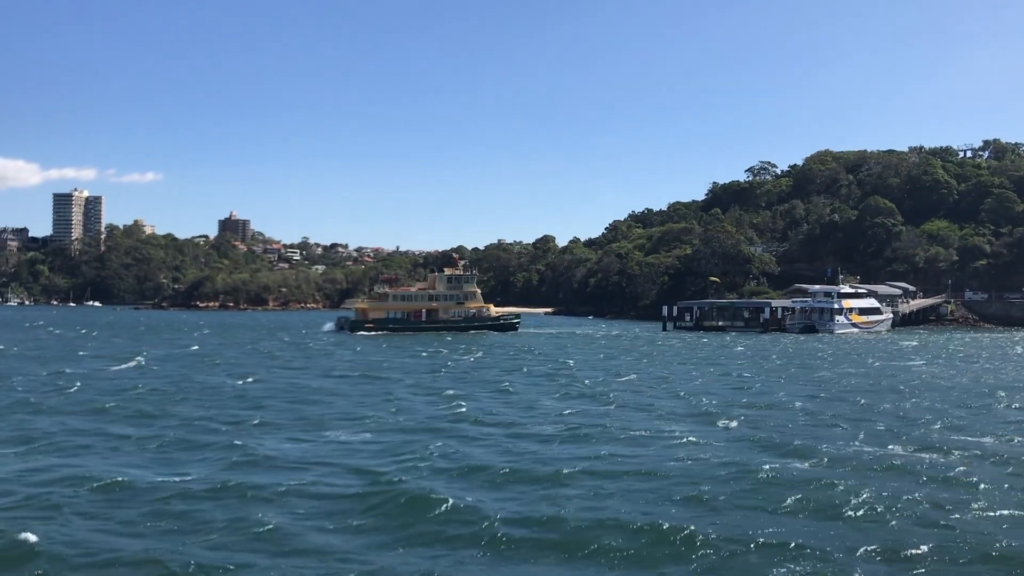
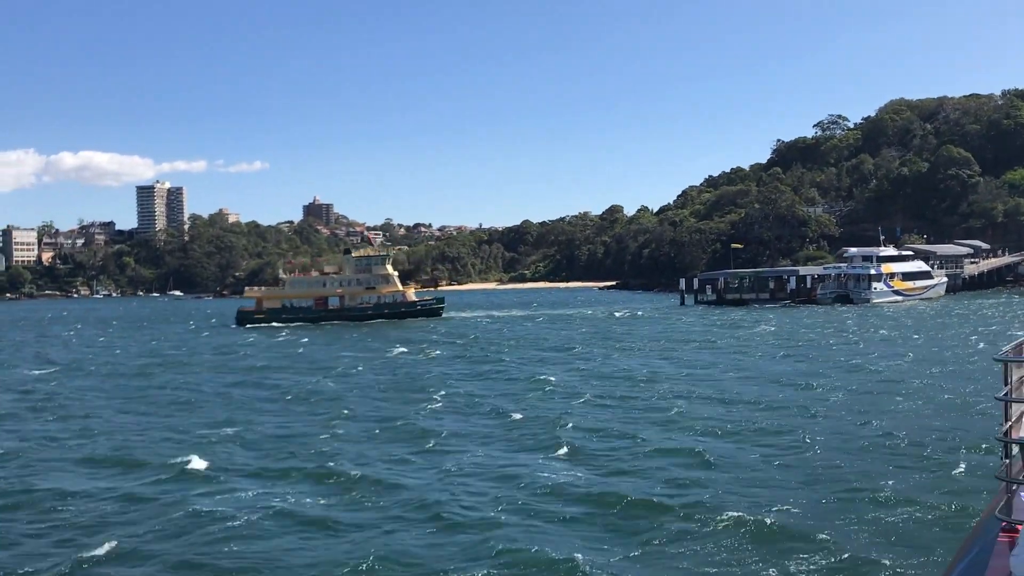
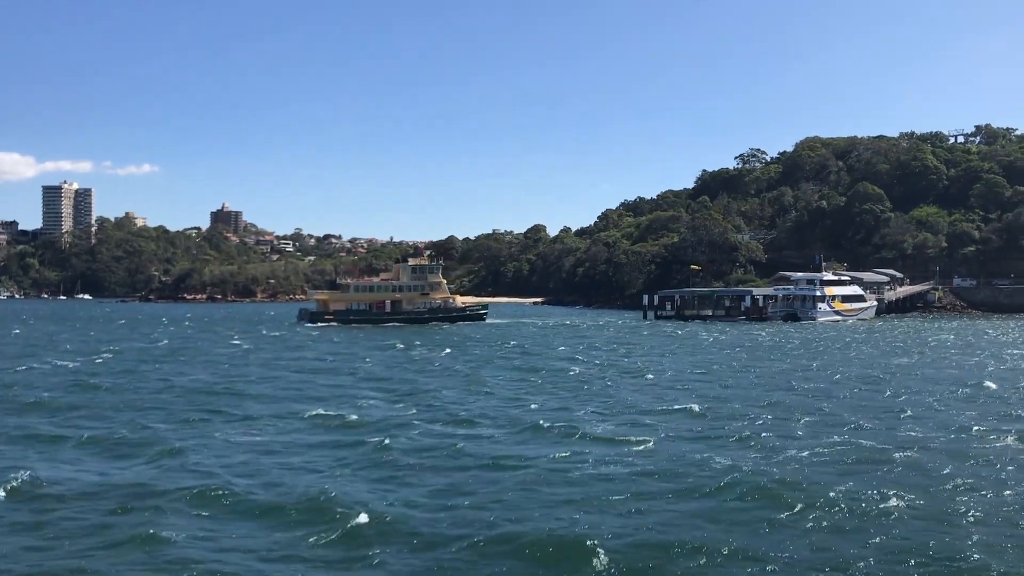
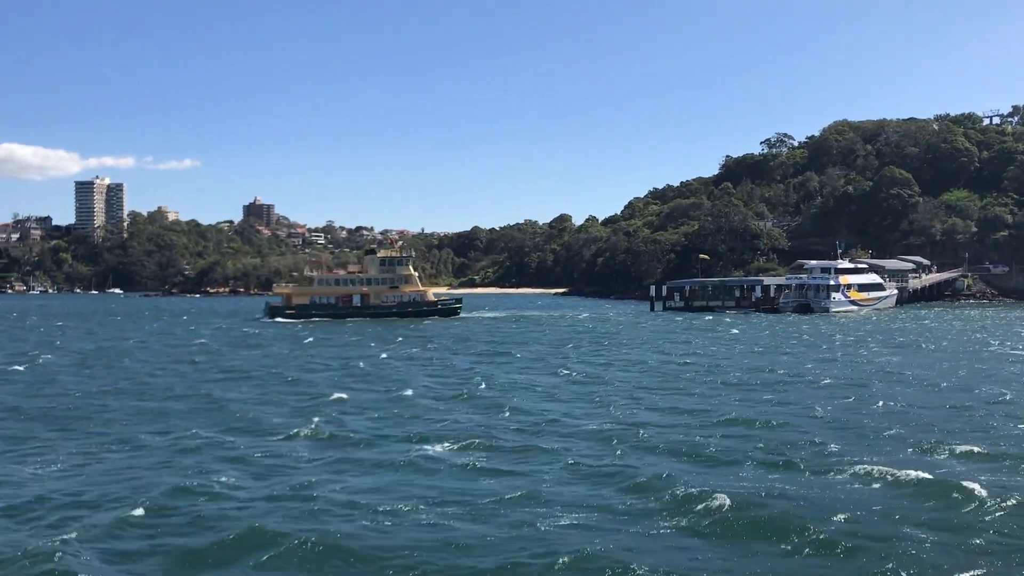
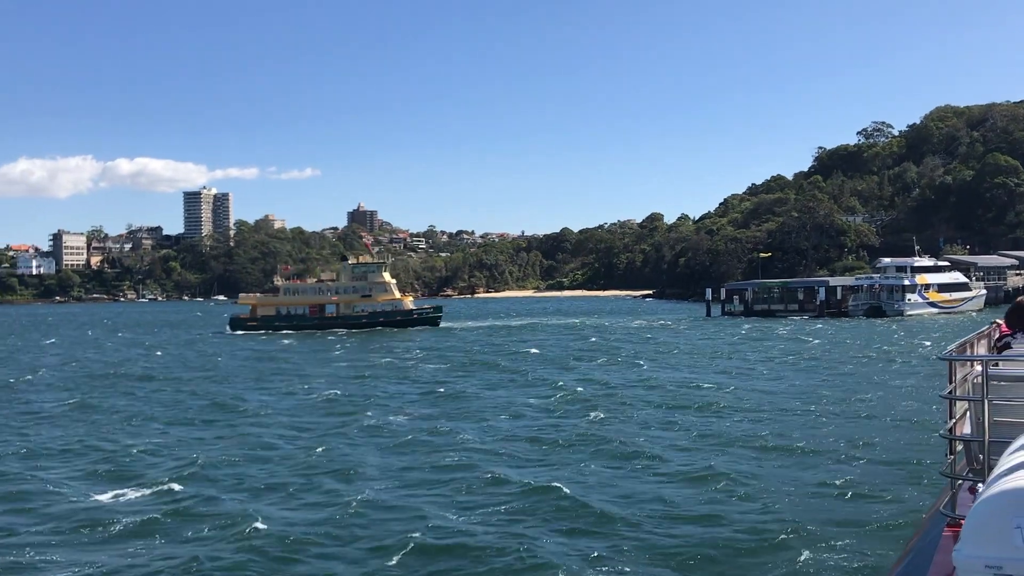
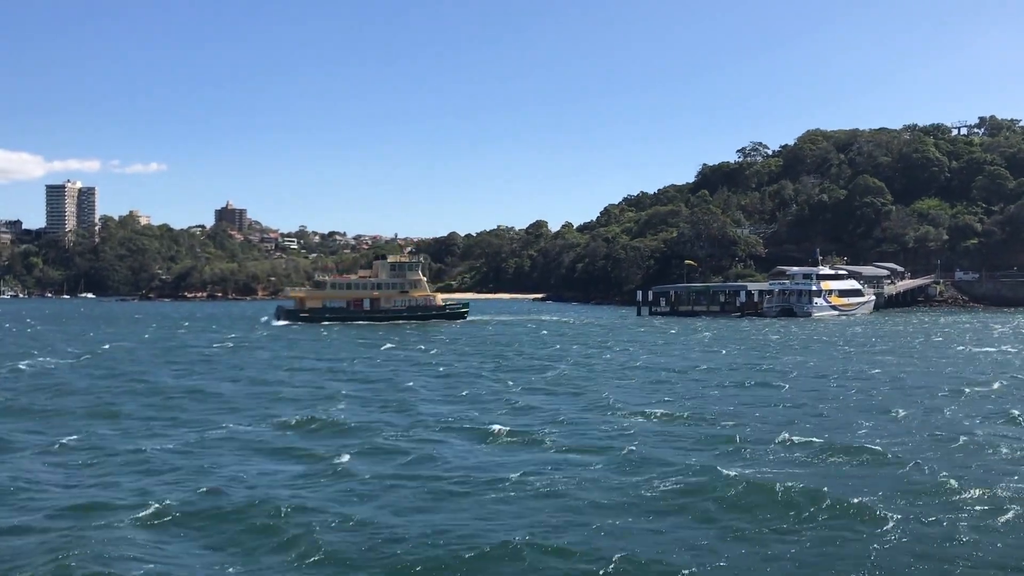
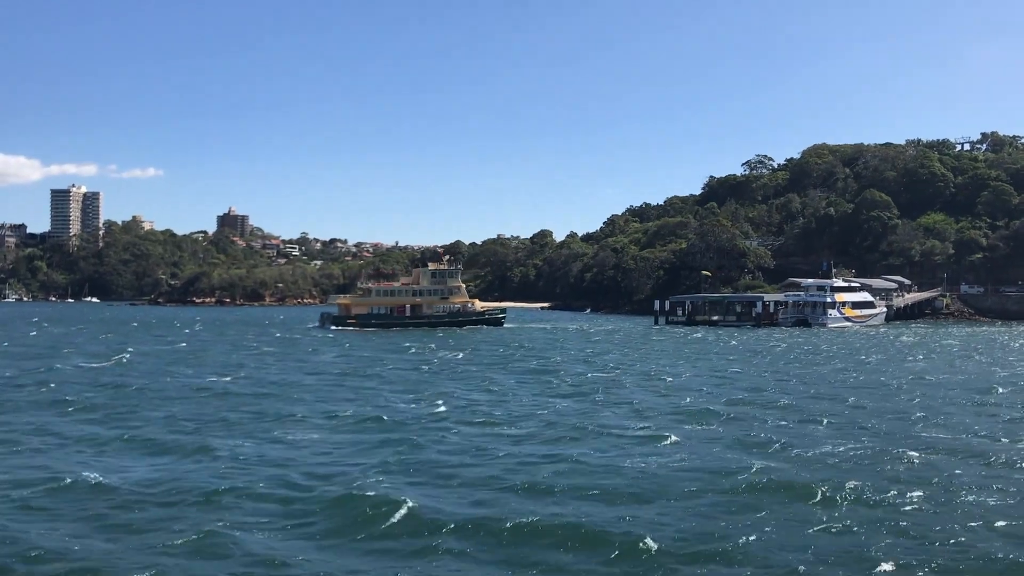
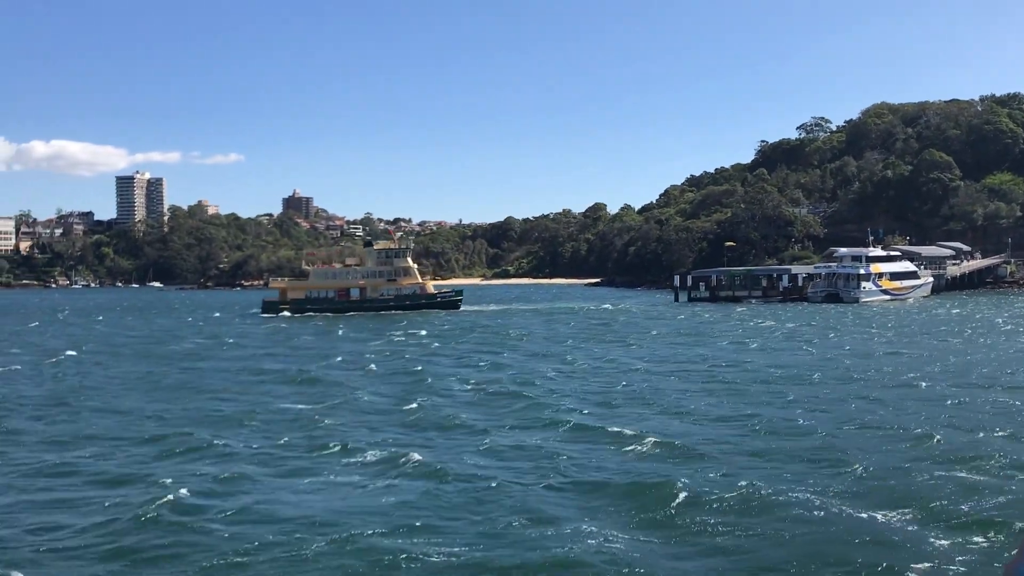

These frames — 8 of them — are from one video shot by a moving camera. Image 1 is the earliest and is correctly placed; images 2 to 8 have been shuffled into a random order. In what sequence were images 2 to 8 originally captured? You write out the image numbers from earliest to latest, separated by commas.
7, 3, 6, 4, 8, 2, 5
